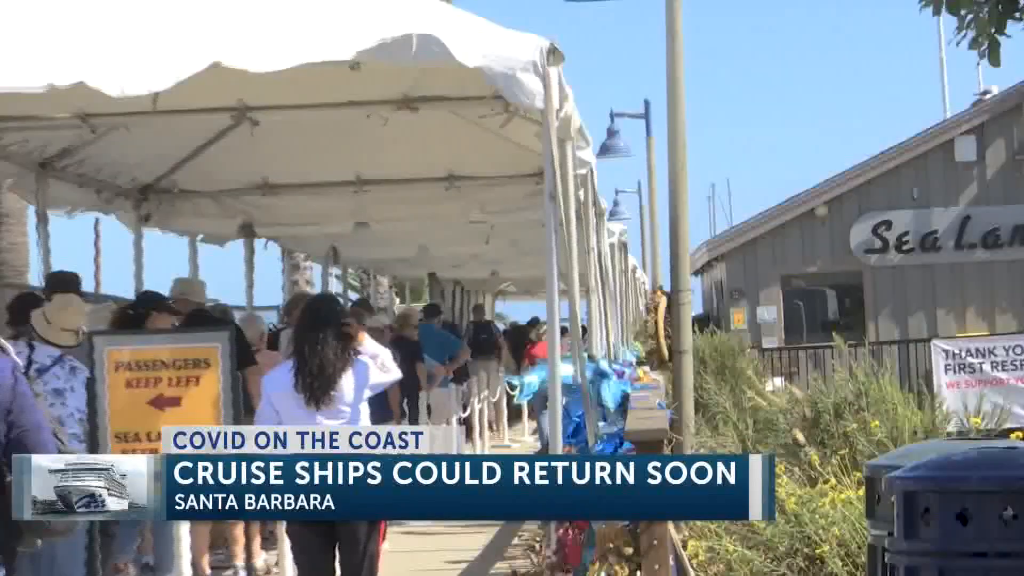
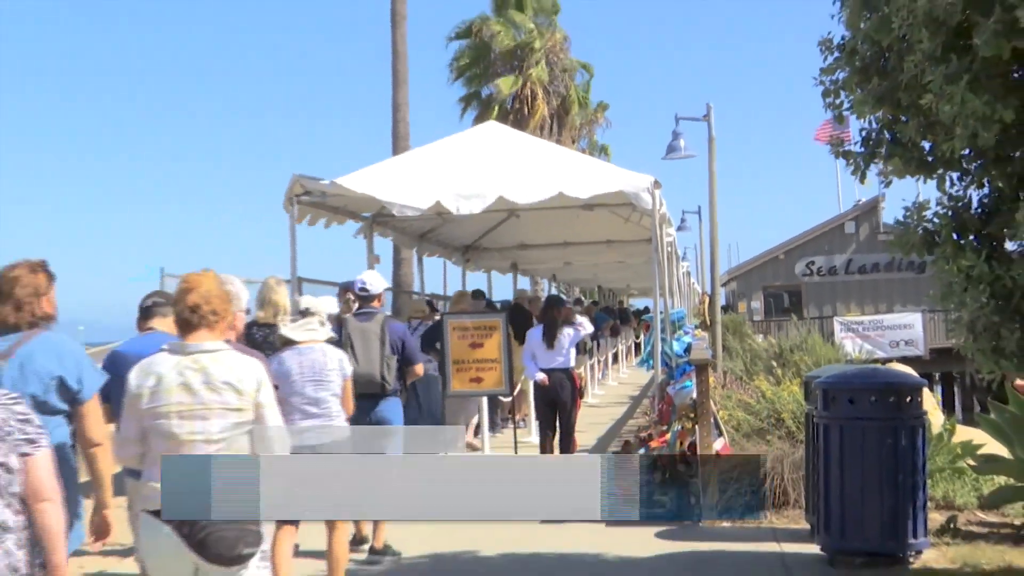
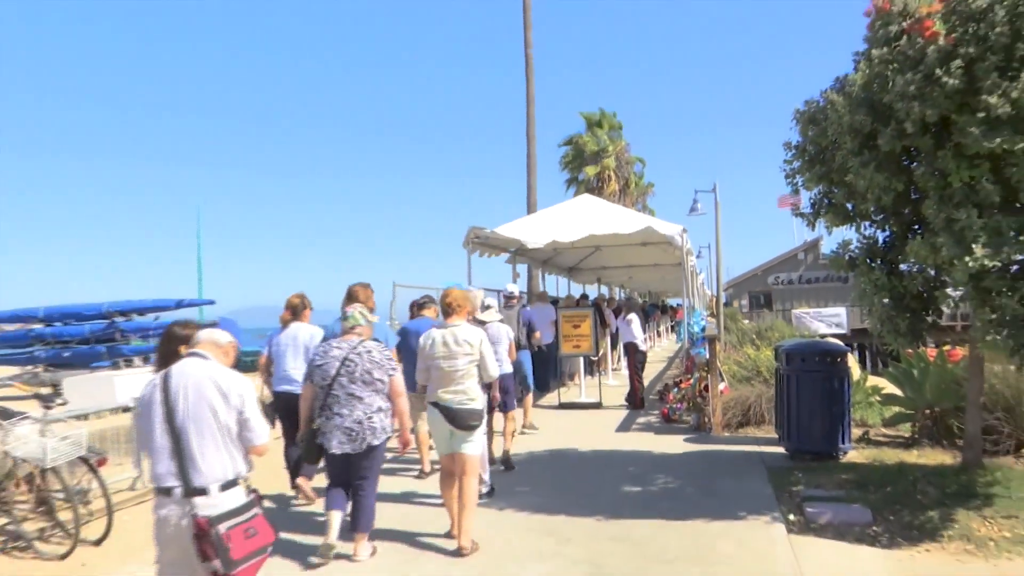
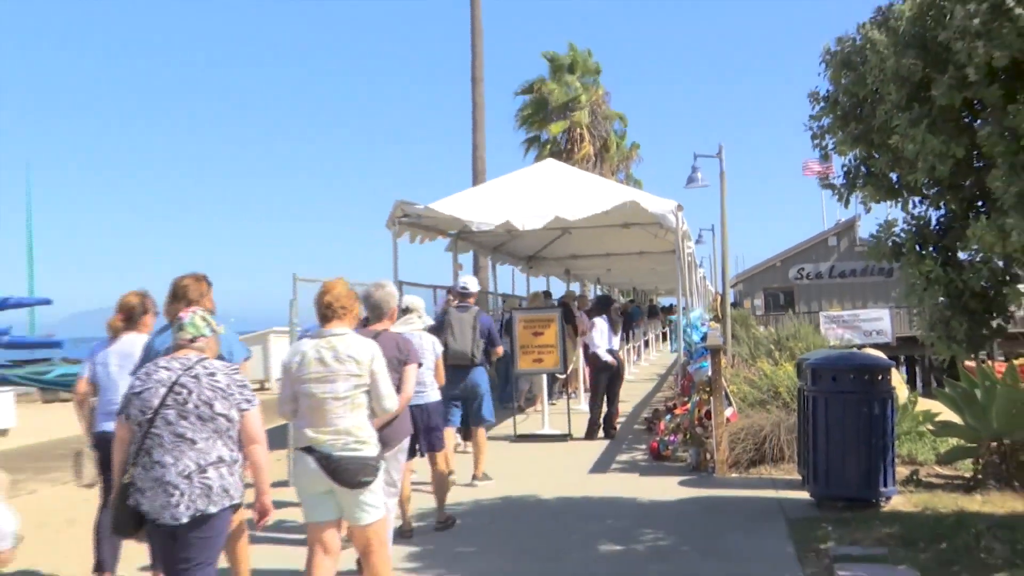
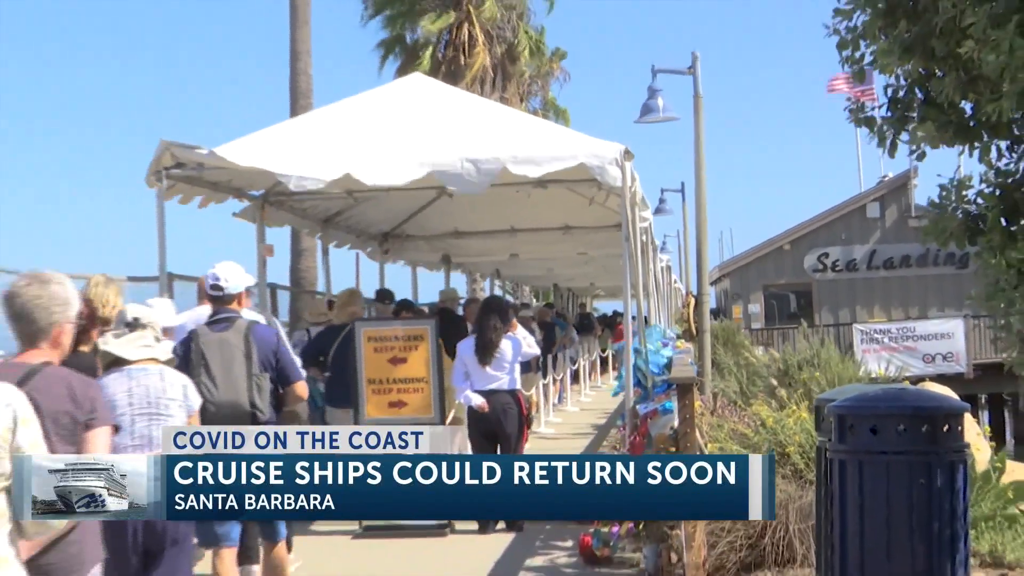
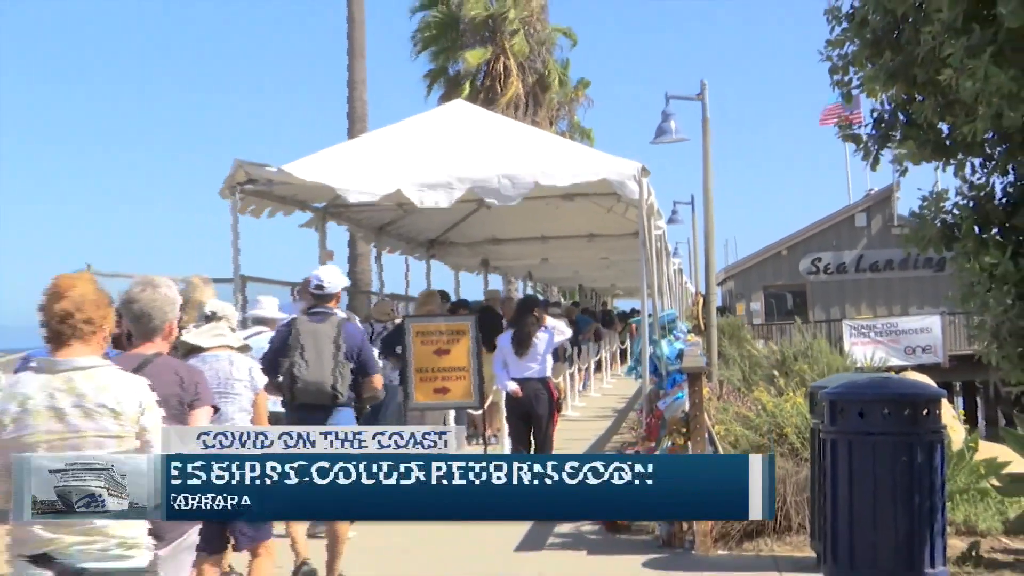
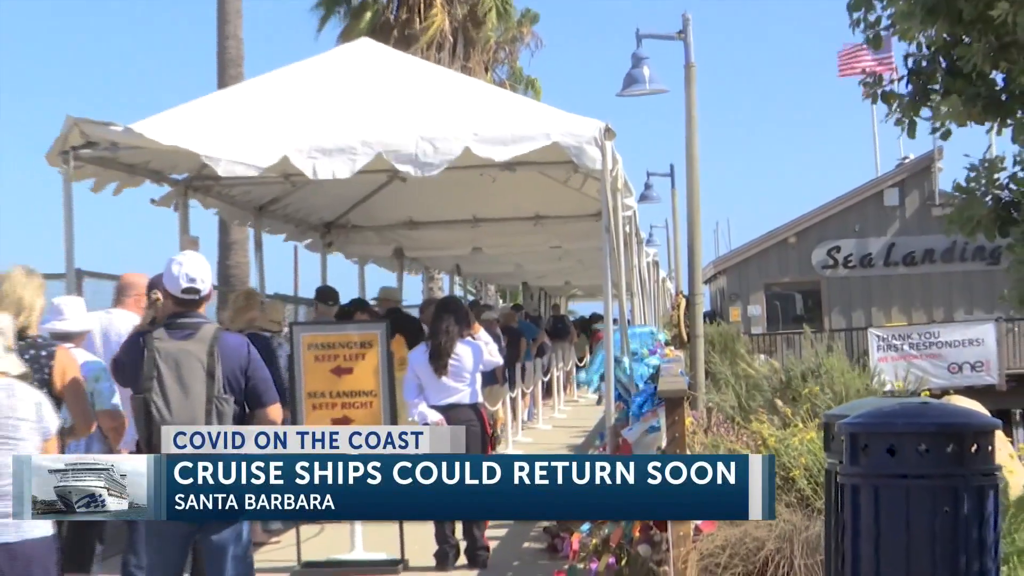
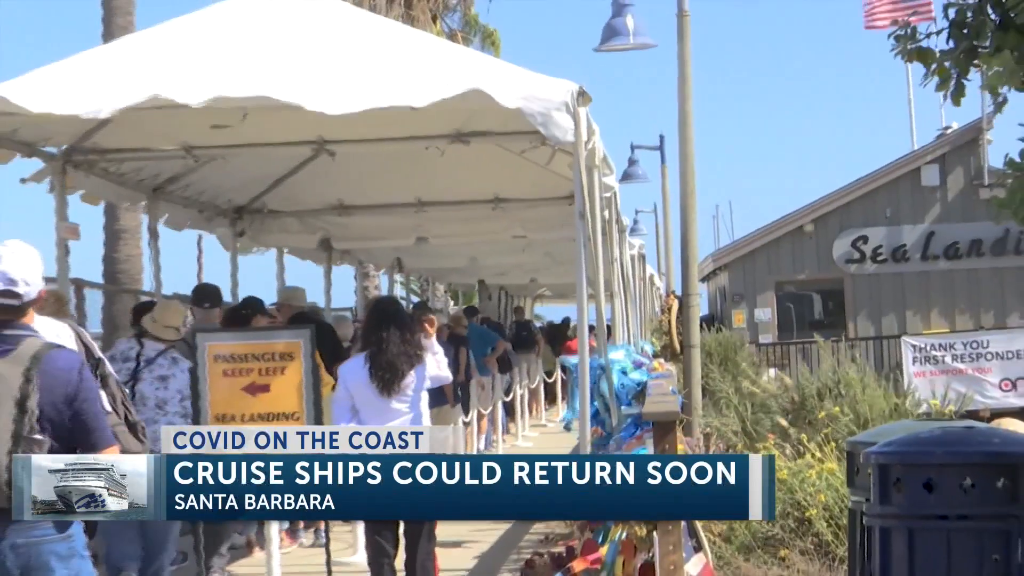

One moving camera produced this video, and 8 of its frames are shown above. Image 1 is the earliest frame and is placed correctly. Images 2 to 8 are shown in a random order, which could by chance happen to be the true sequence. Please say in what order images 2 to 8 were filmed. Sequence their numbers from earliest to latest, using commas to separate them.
8, 7, 5, 6, 2, 4, 3
